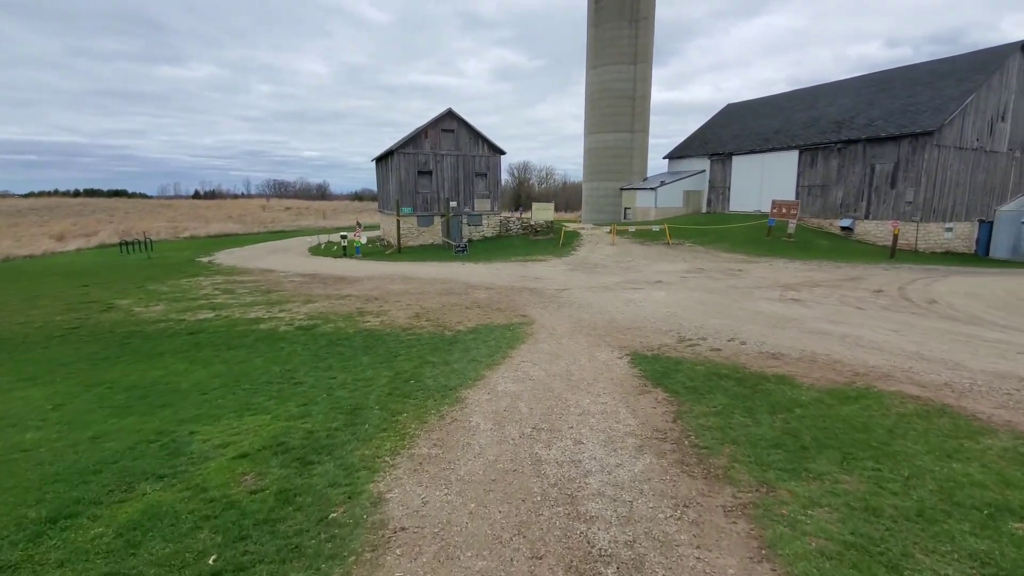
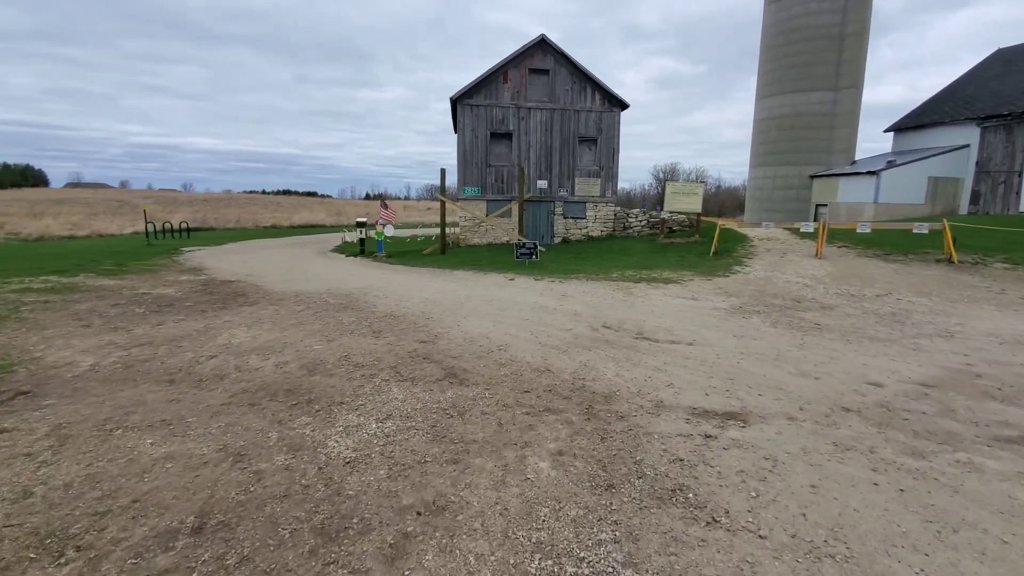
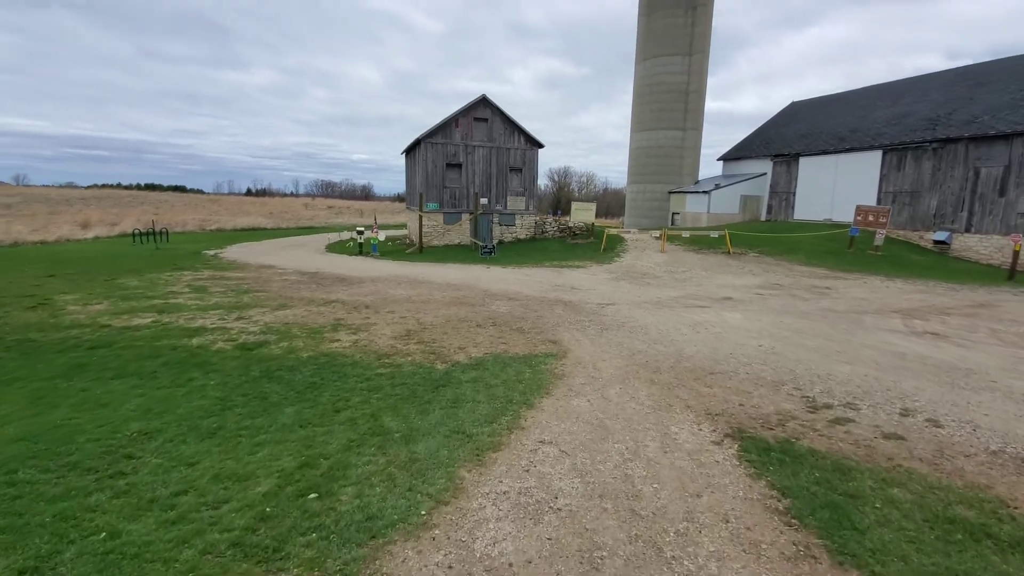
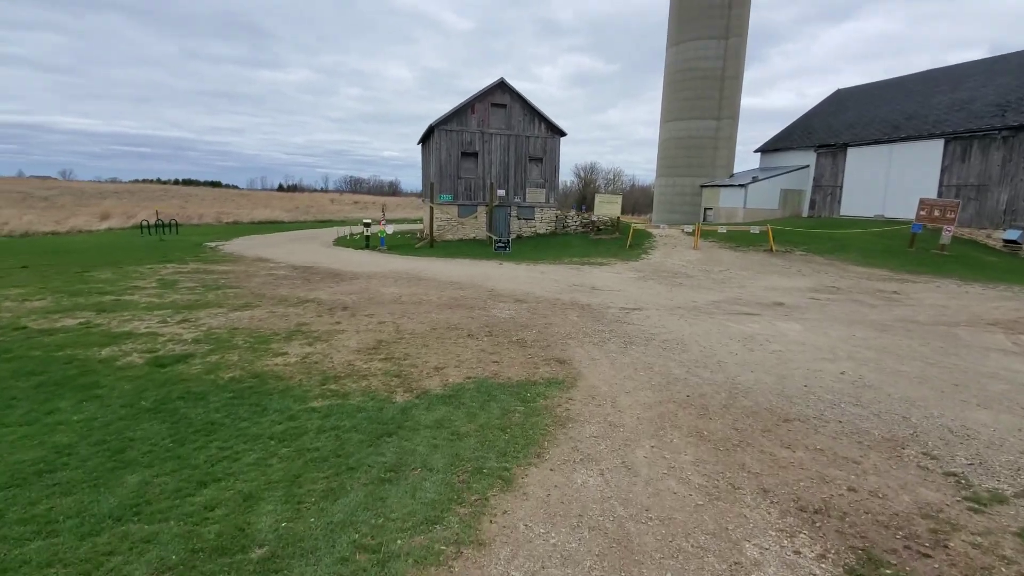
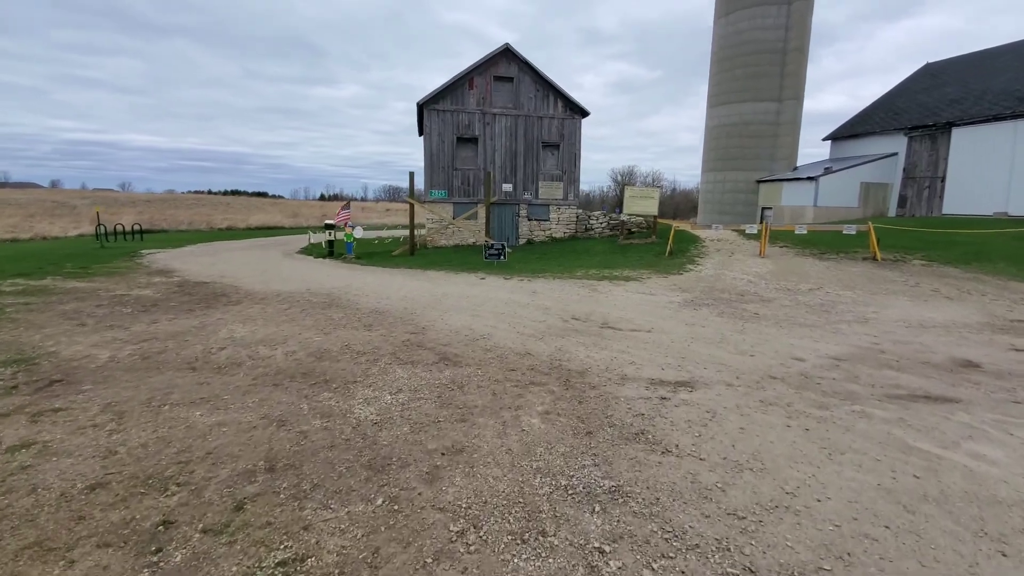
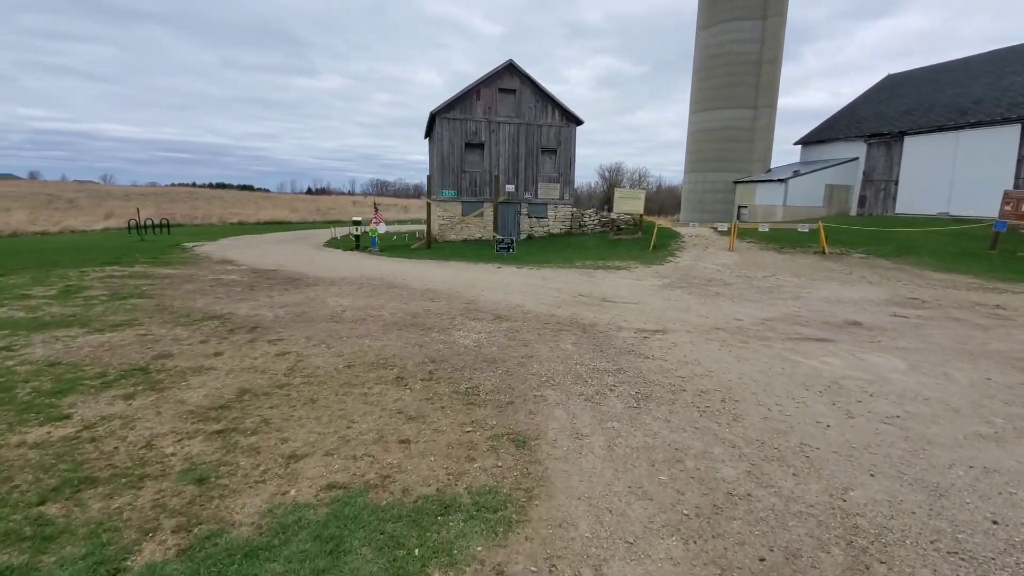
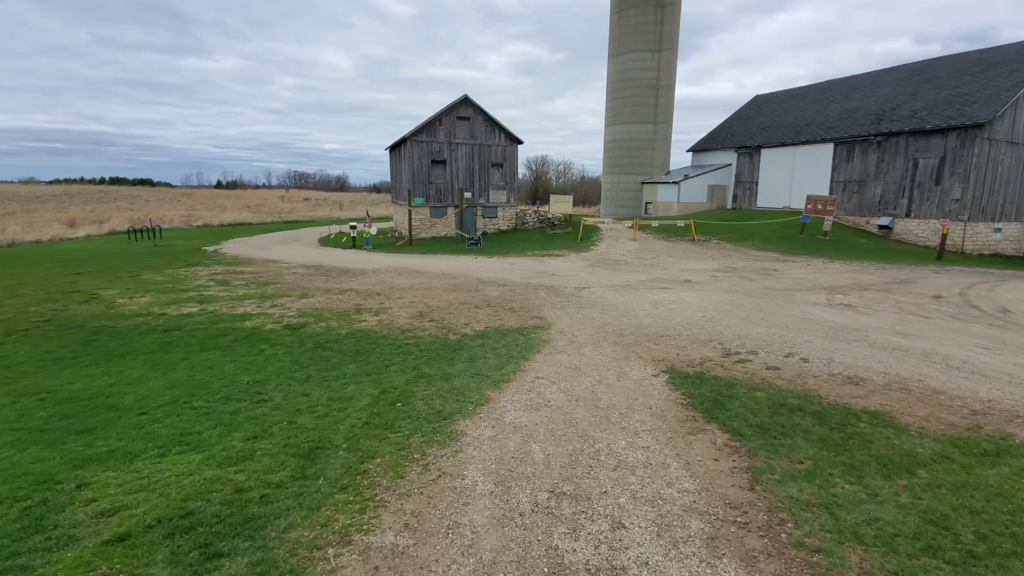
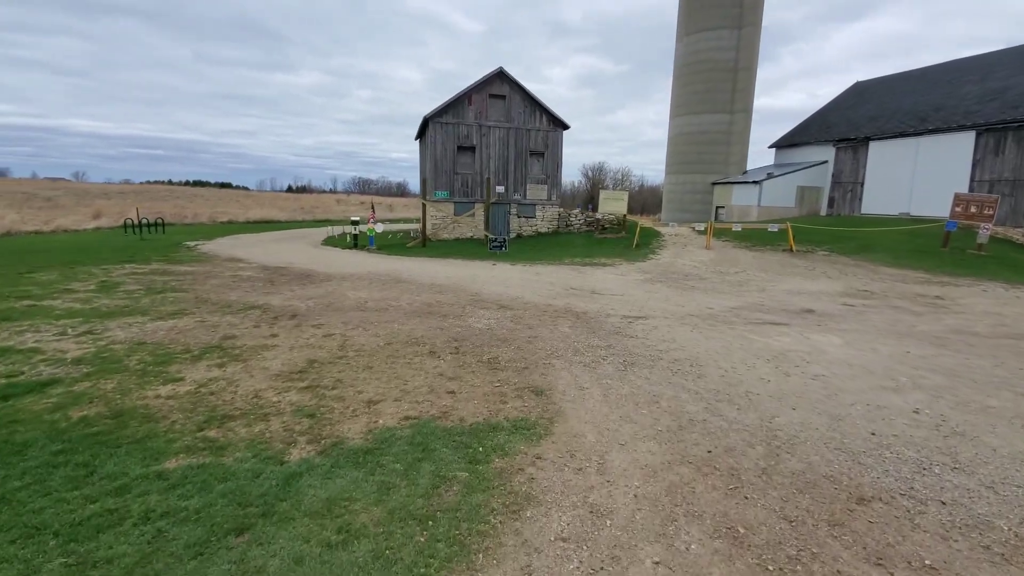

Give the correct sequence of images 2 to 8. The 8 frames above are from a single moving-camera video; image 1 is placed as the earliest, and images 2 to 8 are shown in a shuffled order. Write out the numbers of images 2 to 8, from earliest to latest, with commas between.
7, 3, 4, 8, 6, 5, 2
